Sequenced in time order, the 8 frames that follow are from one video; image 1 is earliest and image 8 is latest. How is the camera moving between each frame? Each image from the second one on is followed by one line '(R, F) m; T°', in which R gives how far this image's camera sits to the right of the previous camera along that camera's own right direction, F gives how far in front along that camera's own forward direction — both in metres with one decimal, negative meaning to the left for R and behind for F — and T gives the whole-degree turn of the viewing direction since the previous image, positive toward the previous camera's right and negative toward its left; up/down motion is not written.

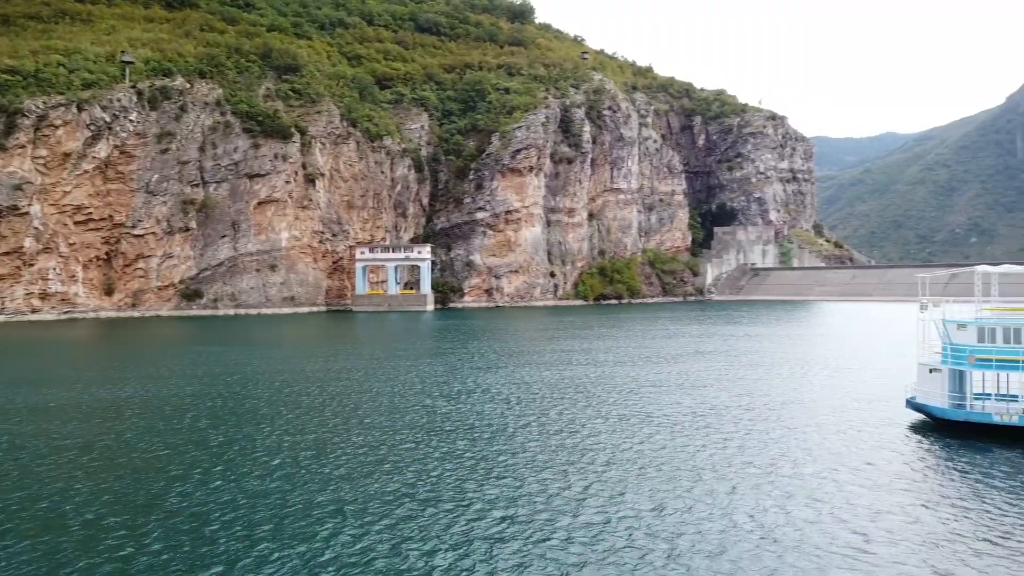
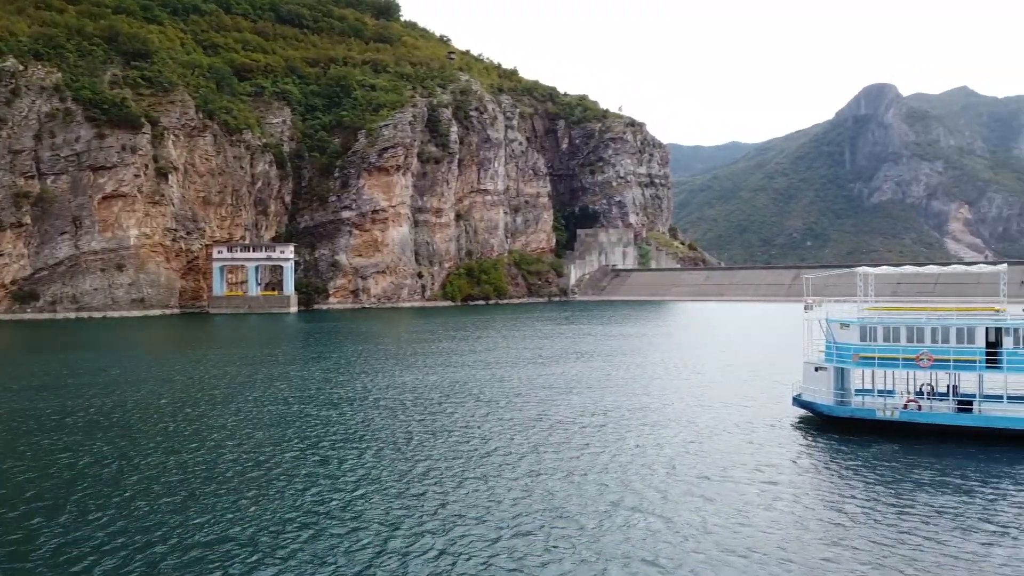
(-1.3, +1.2) m; +10°
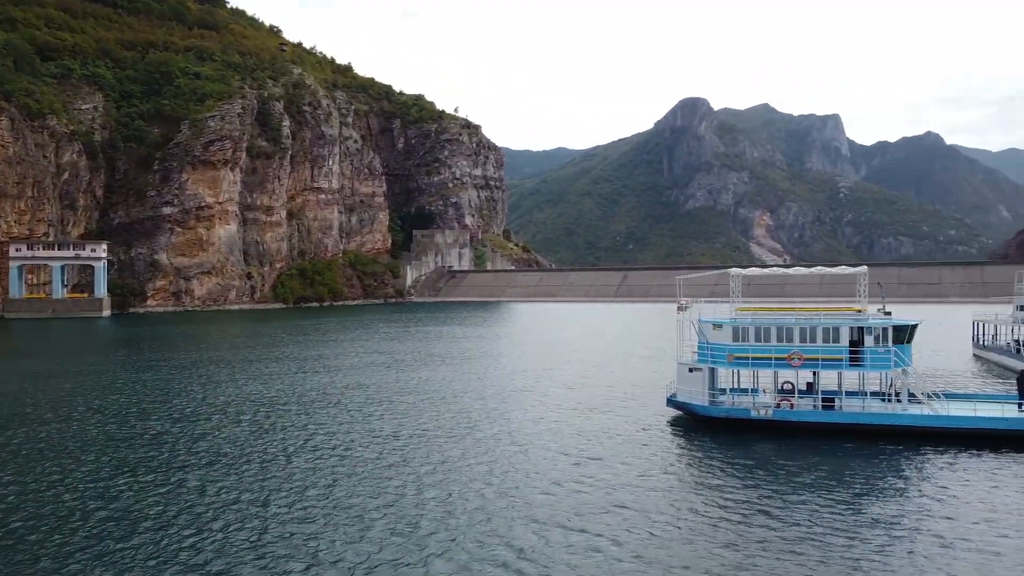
(-1.6, +1.7) m; +12°
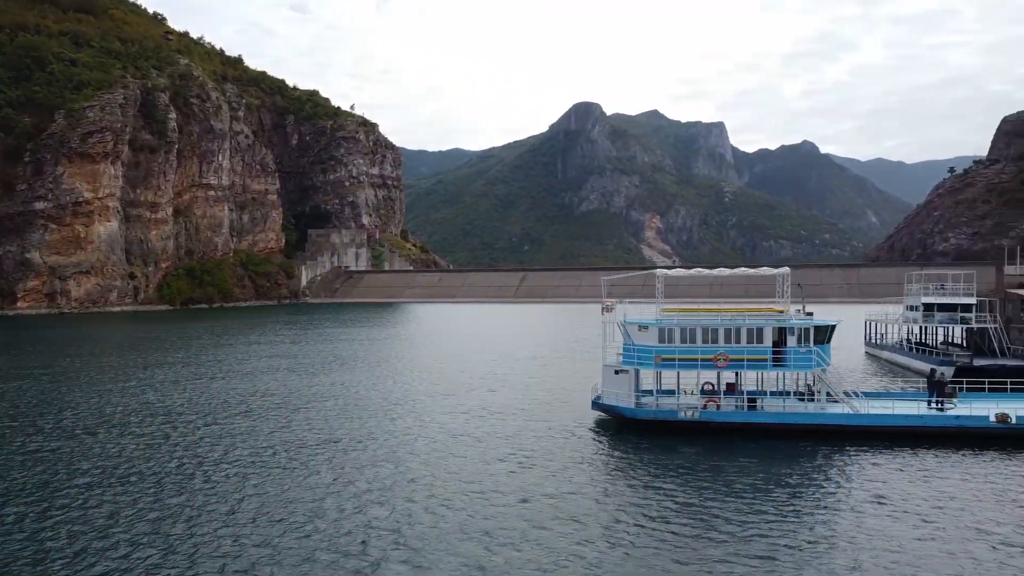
(-1.1, +1.1) m; +7°
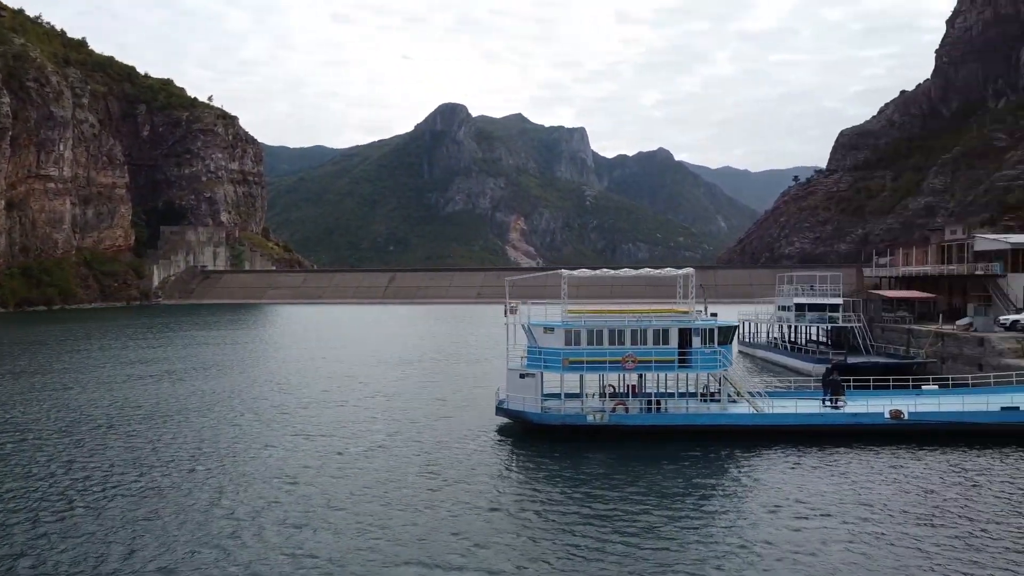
(-1.3, +1.5) m; +9°
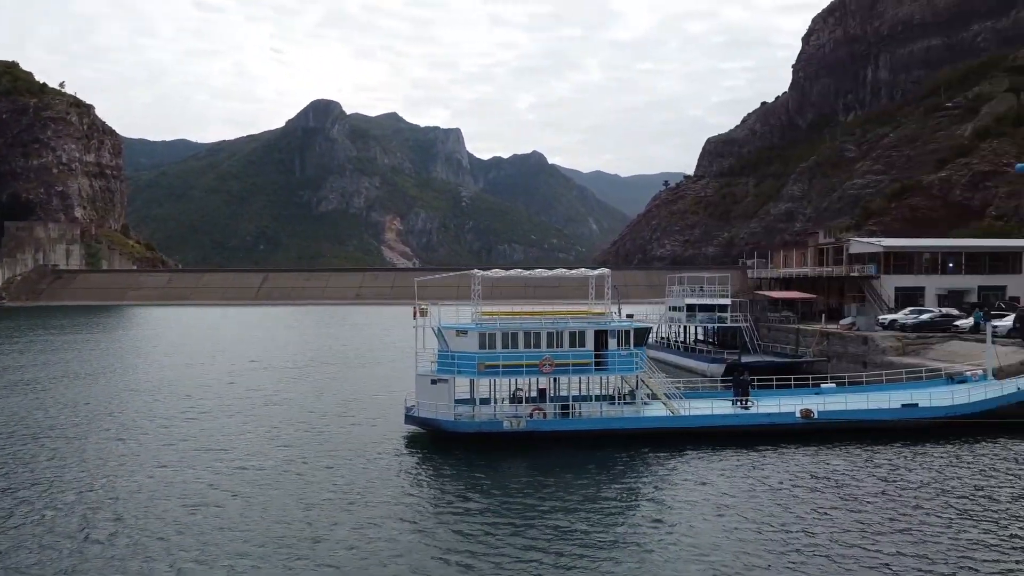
(-1.3, +1.4) m; +9°
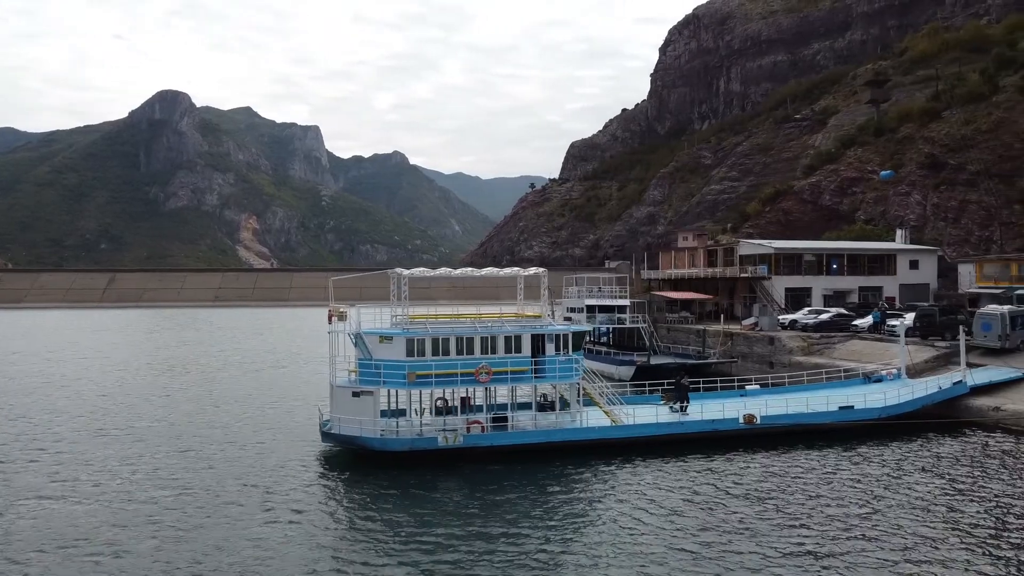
(-2.2, +2.6) m; +10°
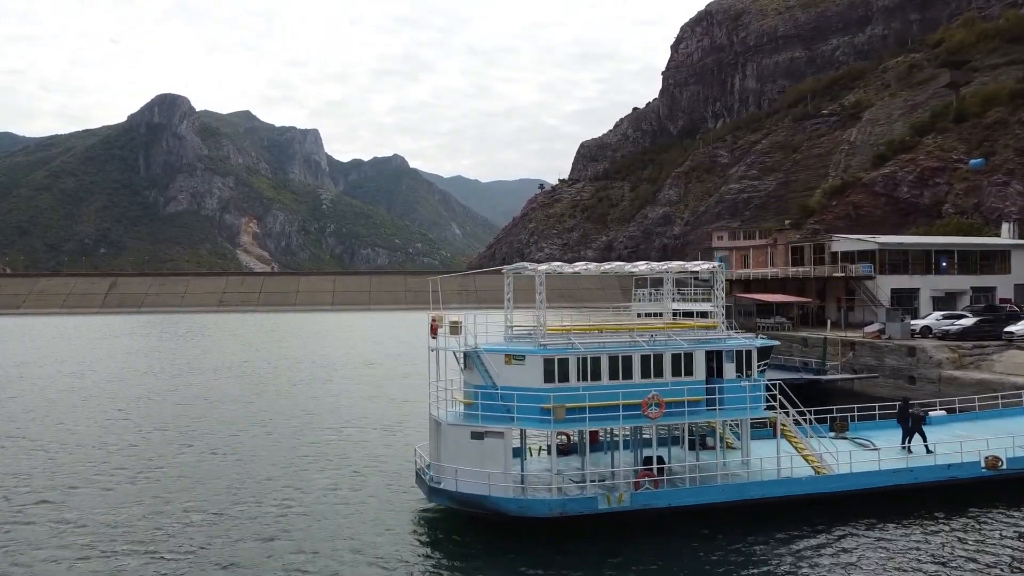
(-4.1, +6.9) m; 0°
